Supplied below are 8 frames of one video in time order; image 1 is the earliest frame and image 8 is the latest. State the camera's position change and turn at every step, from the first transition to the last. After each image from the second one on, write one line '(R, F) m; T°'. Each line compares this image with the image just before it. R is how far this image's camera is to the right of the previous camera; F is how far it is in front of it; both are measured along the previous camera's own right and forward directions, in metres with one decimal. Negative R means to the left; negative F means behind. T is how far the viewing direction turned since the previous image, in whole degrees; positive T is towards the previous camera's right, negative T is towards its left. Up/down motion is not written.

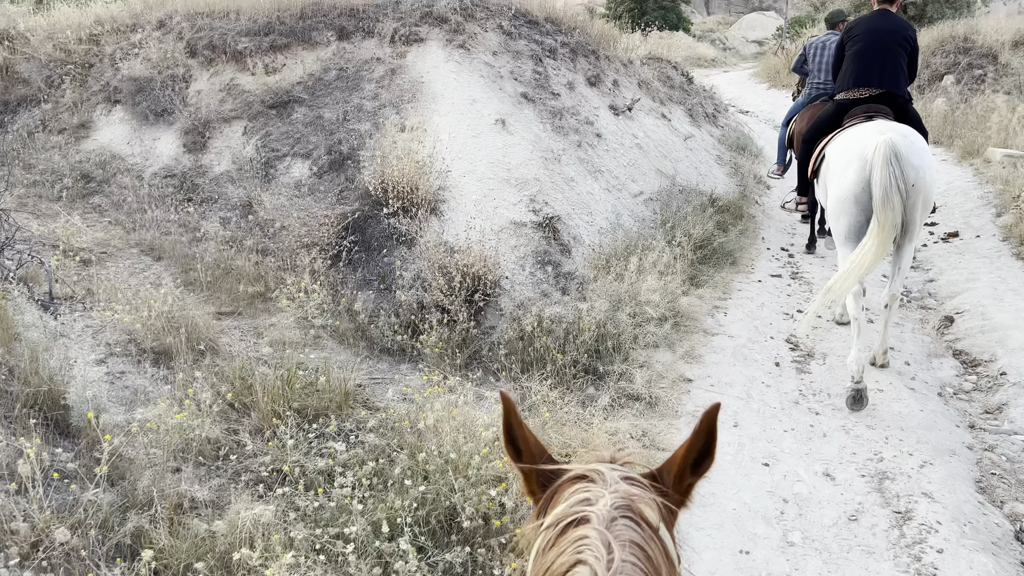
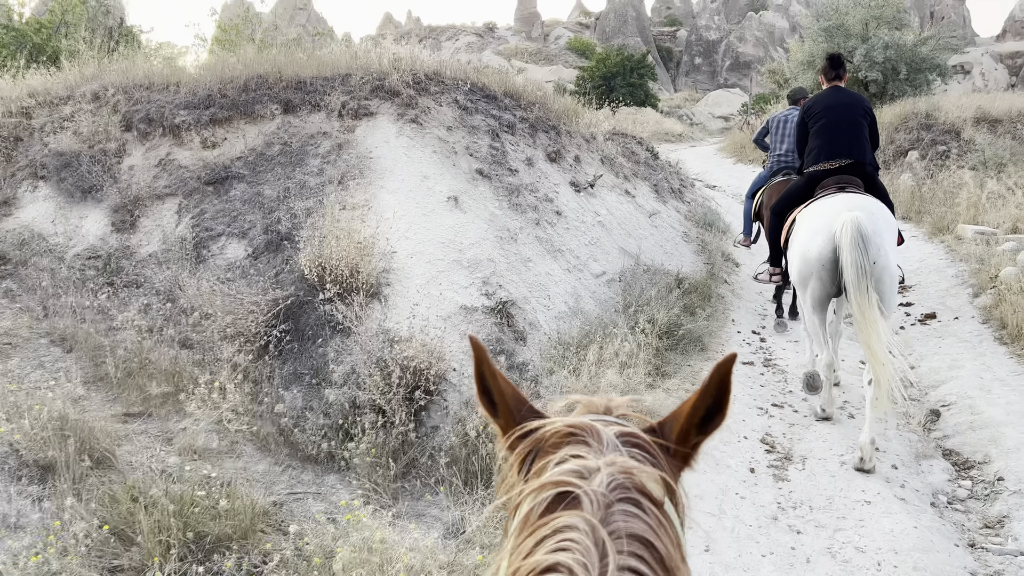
(+0.2, +0.5) m; +2°
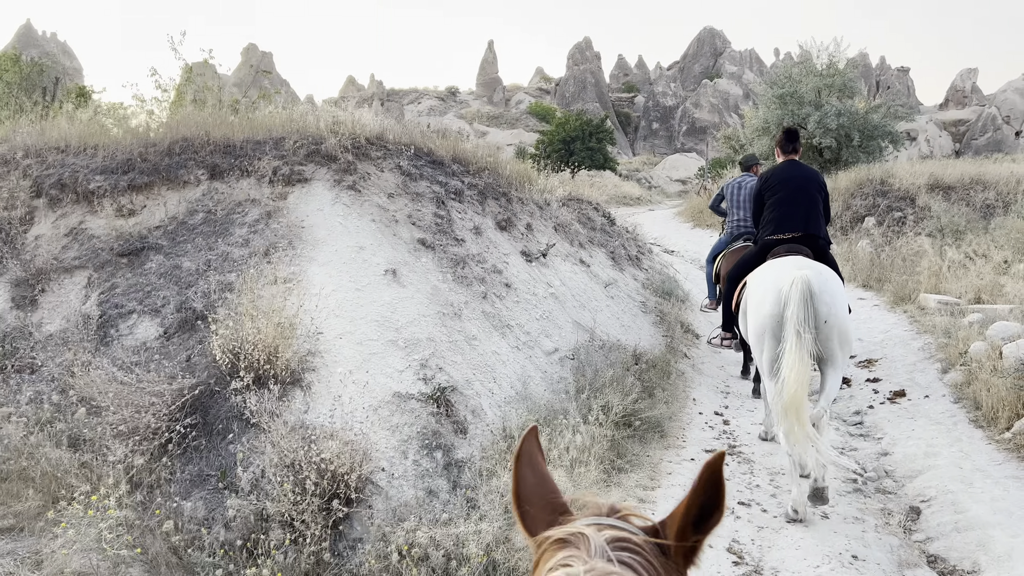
(+0.1, +0.5) m; +3°
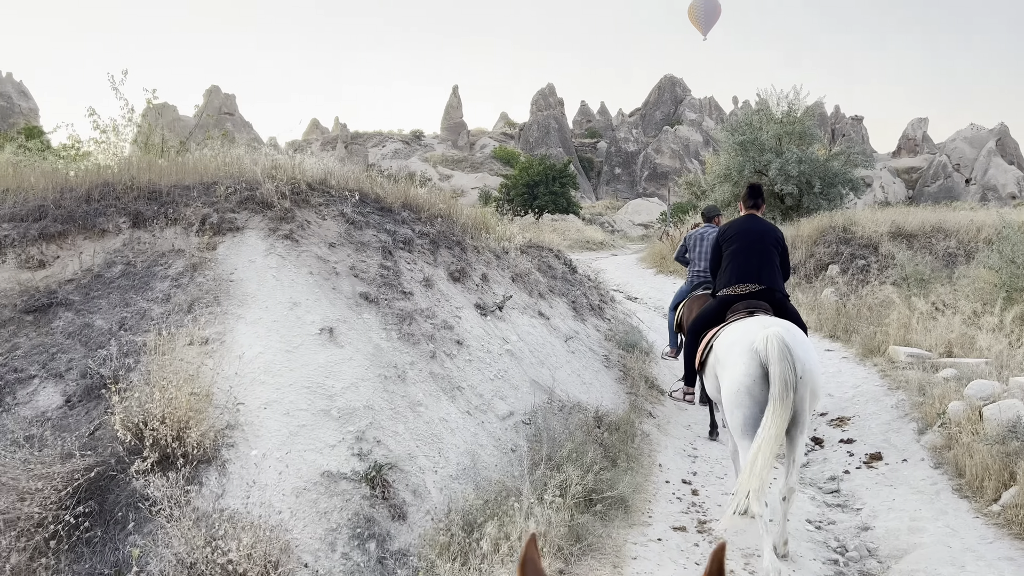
(+0.1, +0.5) m; +3°
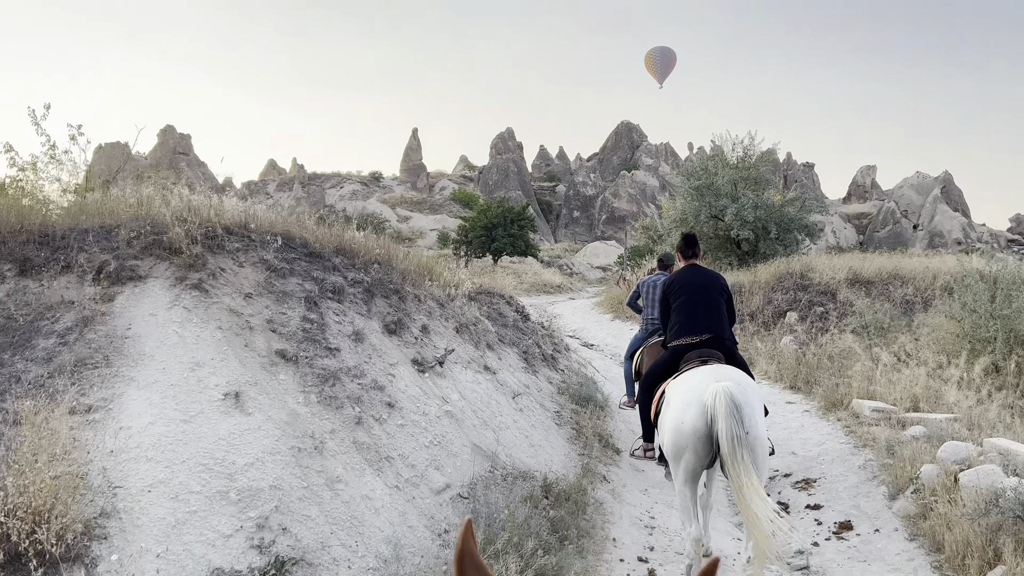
(+0.2, +0.6) m; +3°
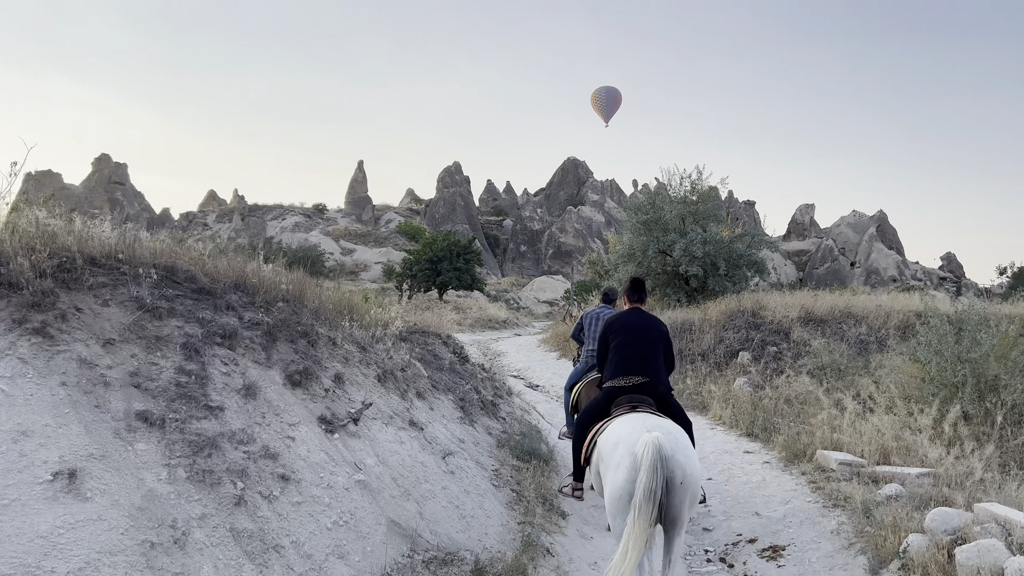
(+0.1, +0.9) m; +4°
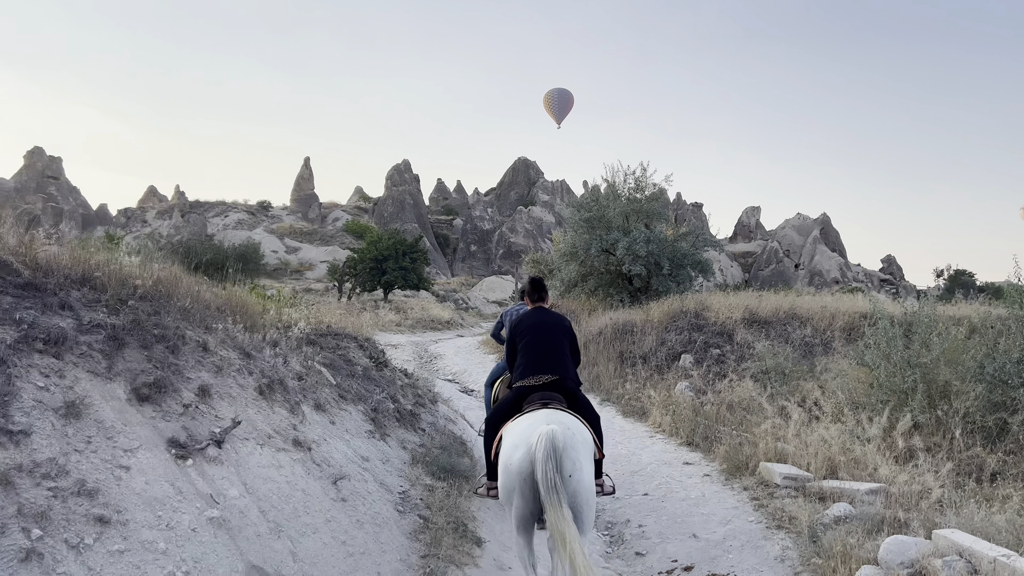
(+0.3, +0.8) m; +3°
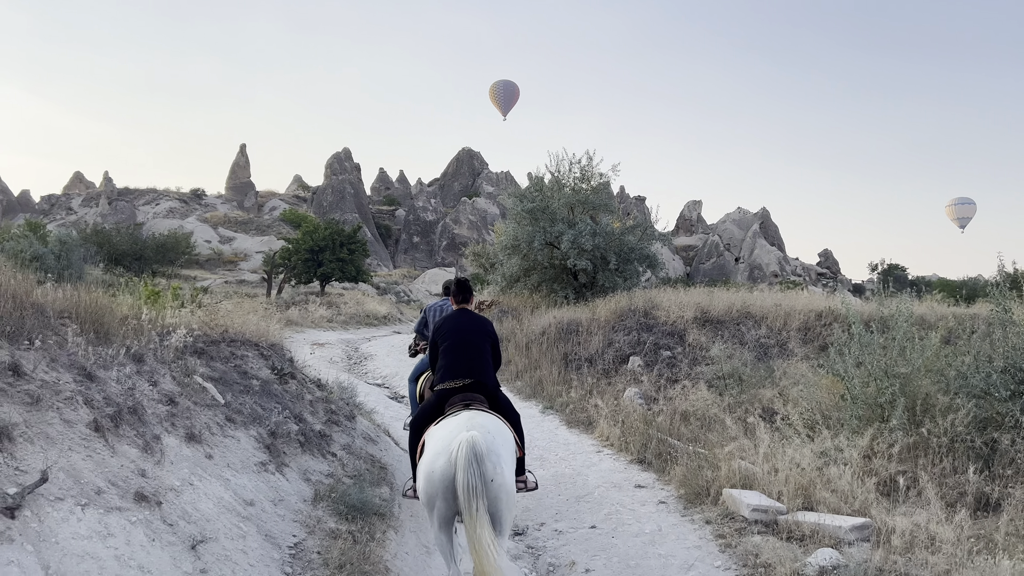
(+0.1, +1.2) m; +4°
